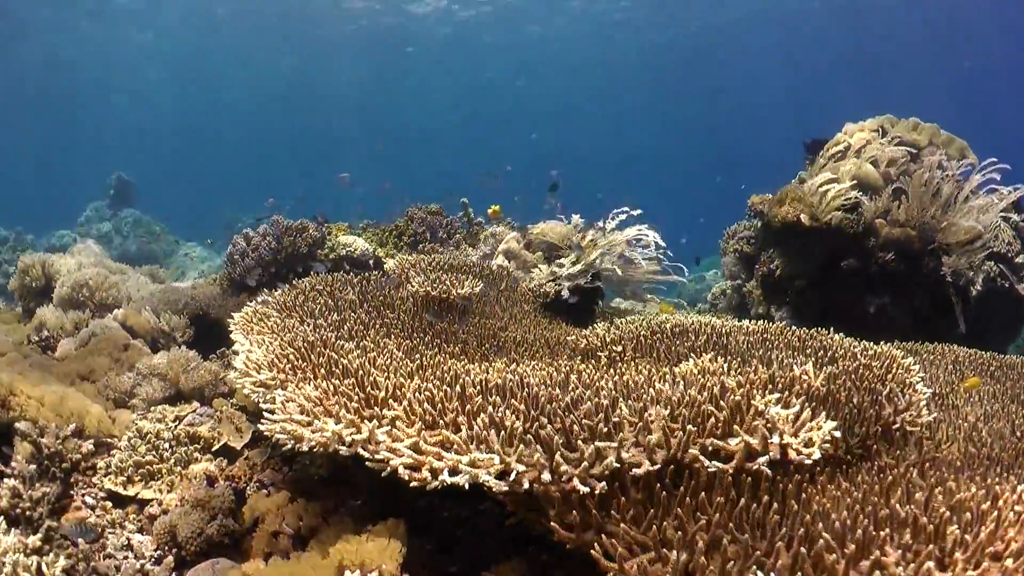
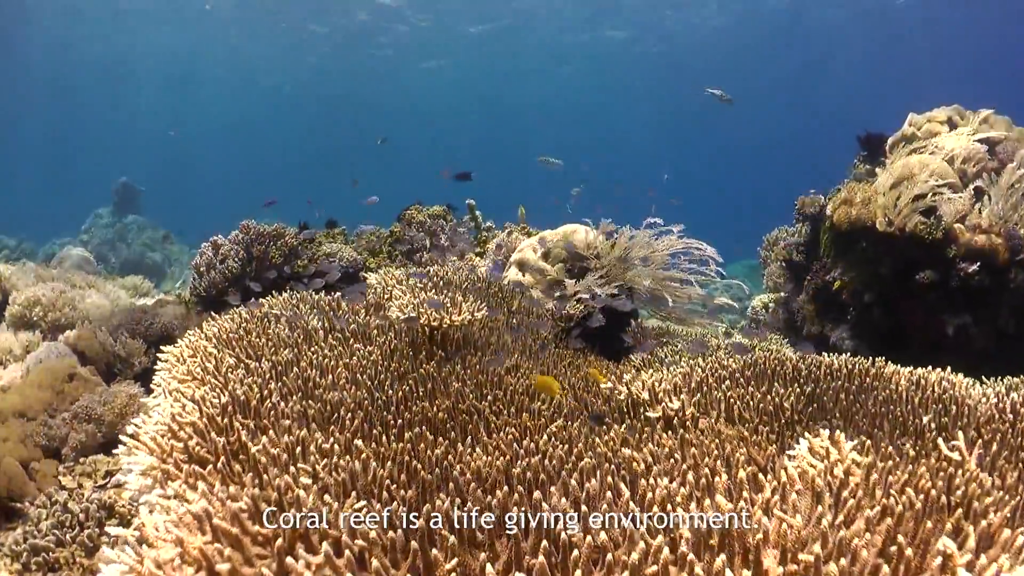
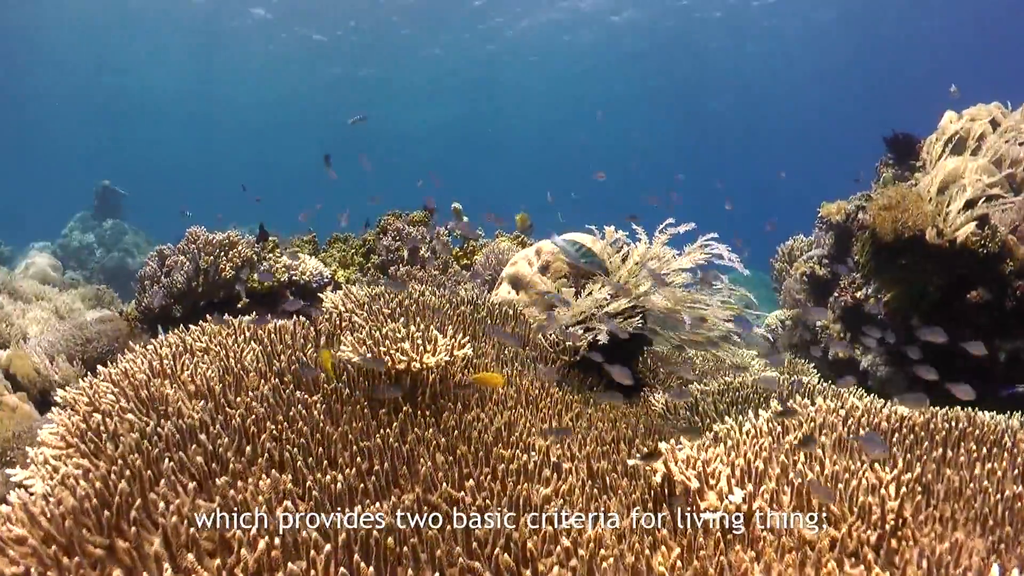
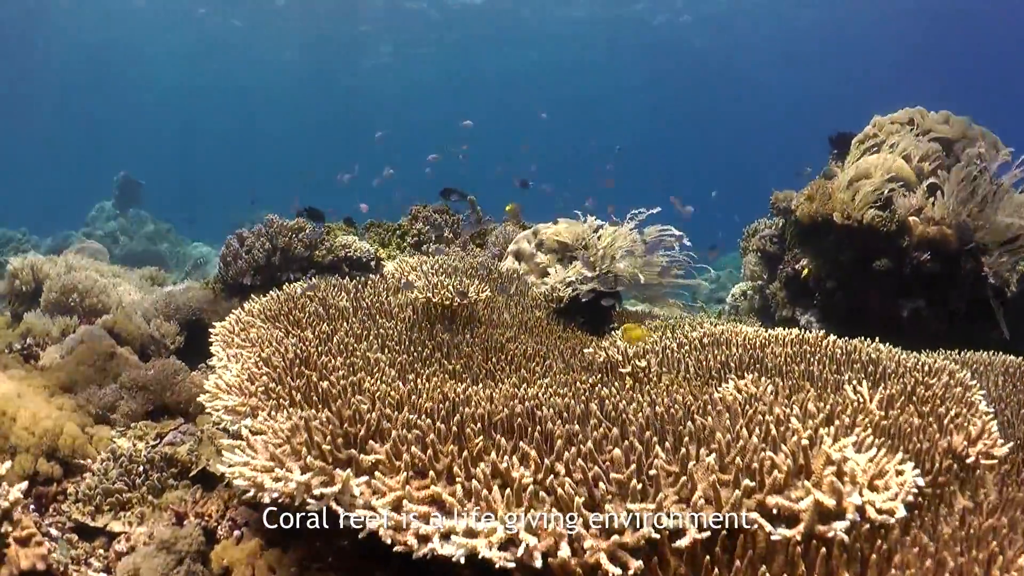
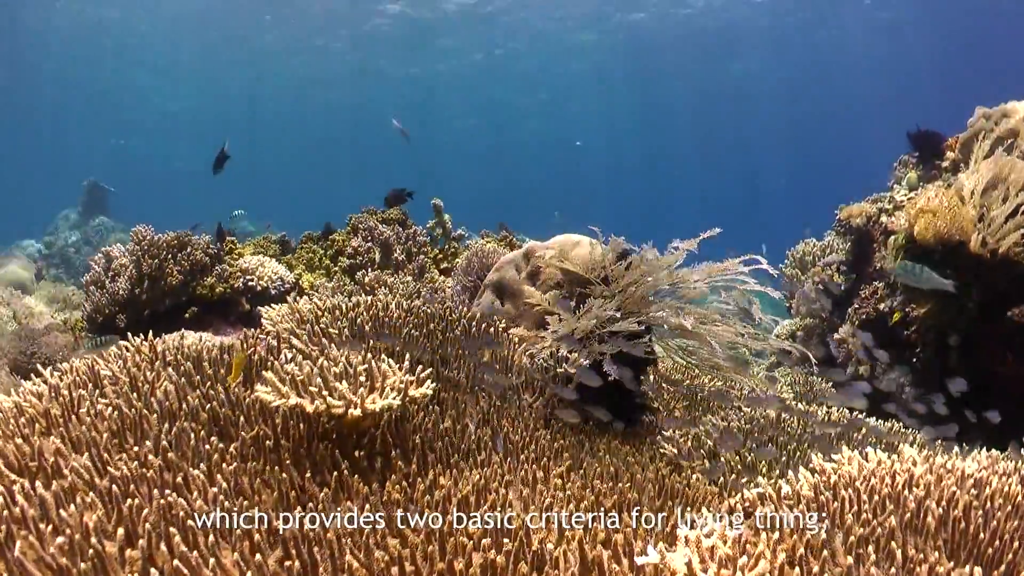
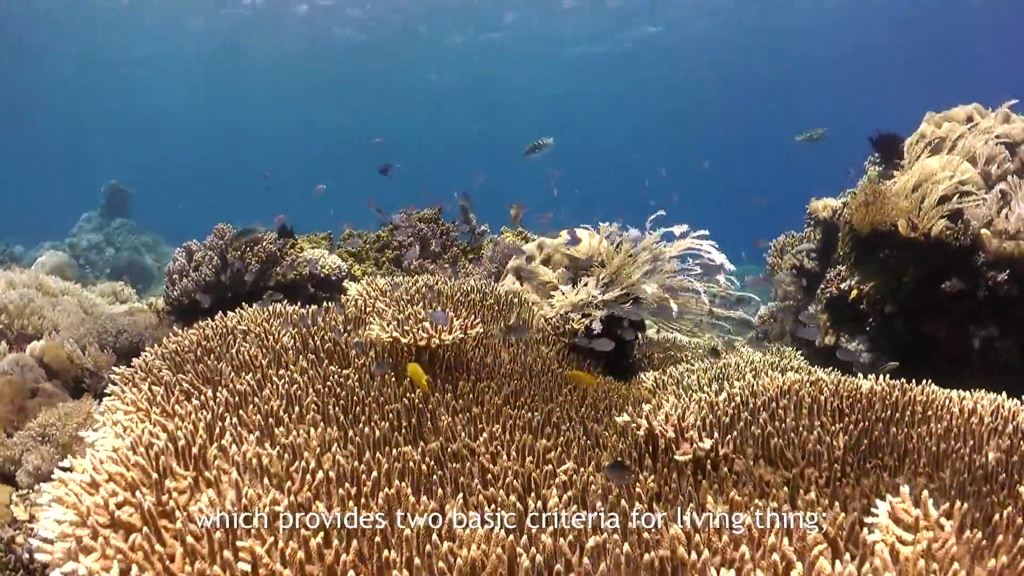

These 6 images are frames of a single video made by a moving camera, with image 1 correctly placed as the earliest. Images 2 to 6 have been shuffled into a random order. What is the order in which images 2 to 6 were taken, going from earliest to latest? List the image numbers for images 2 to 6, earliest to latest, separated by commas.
4, 2, 6, 3, 5
